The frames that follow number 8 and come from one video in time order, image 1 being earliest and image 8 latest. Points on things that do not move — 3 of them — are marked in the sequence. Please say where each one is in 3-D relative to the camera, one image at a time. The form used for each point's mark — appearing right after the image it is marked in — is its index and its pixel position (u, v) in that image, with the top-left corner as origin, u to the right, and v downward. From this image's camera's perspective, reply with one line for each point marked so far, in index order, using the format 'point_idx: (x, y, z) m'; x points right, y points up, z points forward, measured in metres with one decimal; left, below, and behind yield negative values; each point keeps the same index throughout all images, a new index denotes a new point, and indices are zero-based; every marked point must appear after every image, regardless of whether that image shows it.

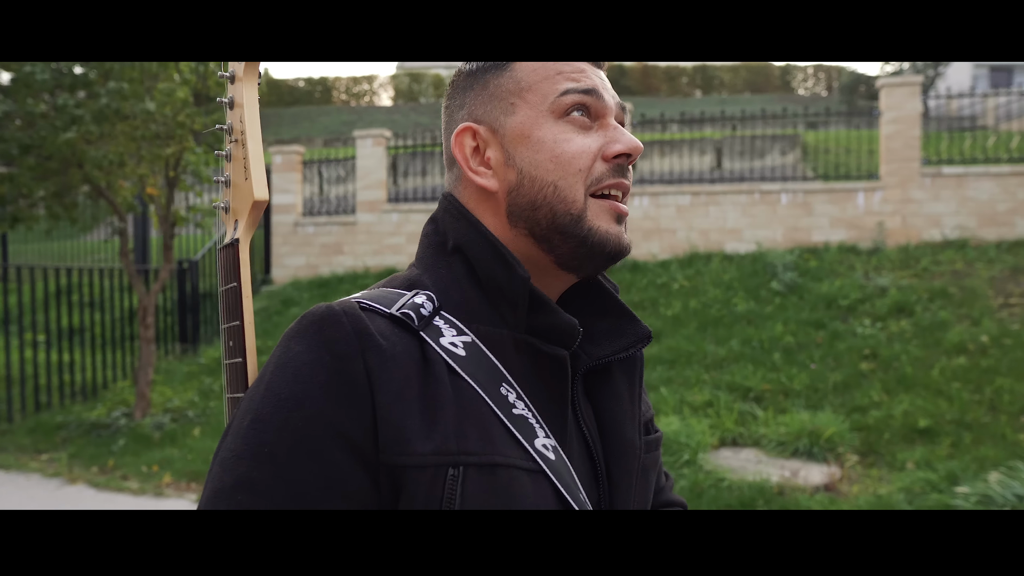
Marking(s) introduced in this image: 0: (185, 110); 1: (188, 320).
0: (-3.1, +1.7, +7.5) m
1: (-4.7, -0.5, +11.6) m
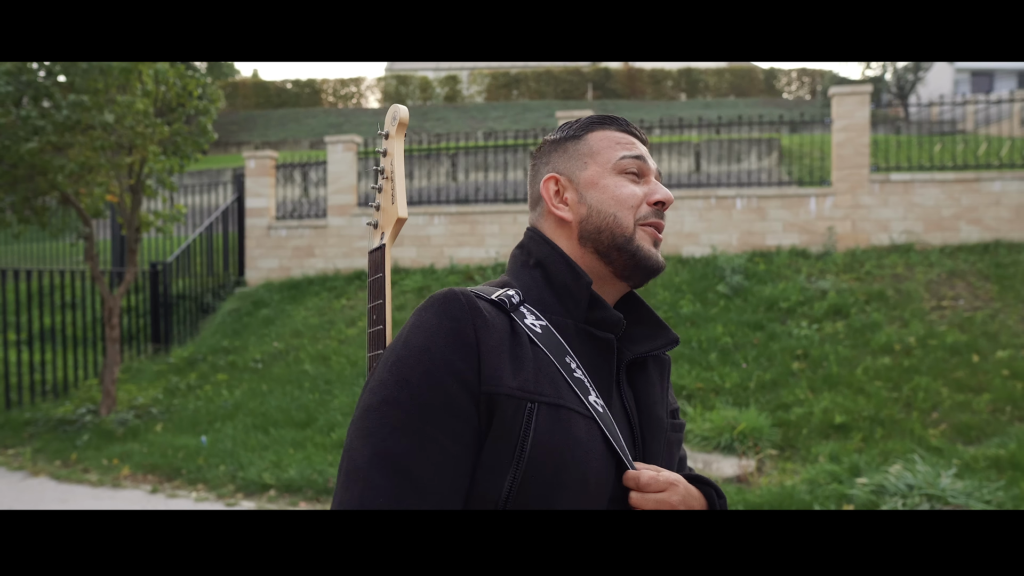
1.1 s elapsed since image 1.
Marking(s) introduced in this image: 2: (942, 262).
0: (-3.6, +1.7, +7.9) m
1: (-5.3, -0.5, +12.0) m
2: (+5.6, +0.4, +10.4) m
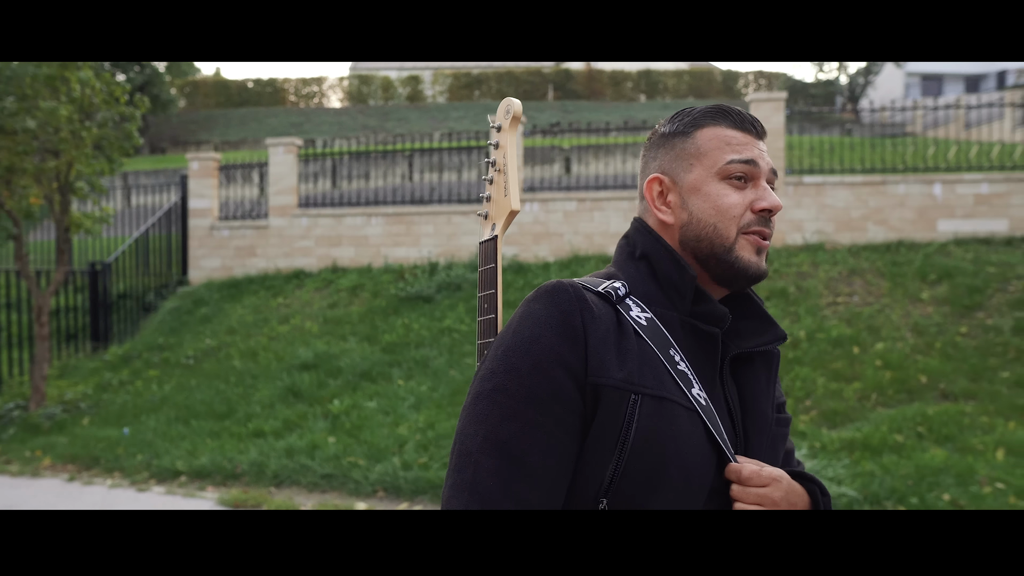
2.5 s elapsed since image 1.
0: (-4.5, +1.7, +8.2) m
1: (-6.3, -0.5, +12.3) m
2: (+4.6, +0.4, +11.1) m
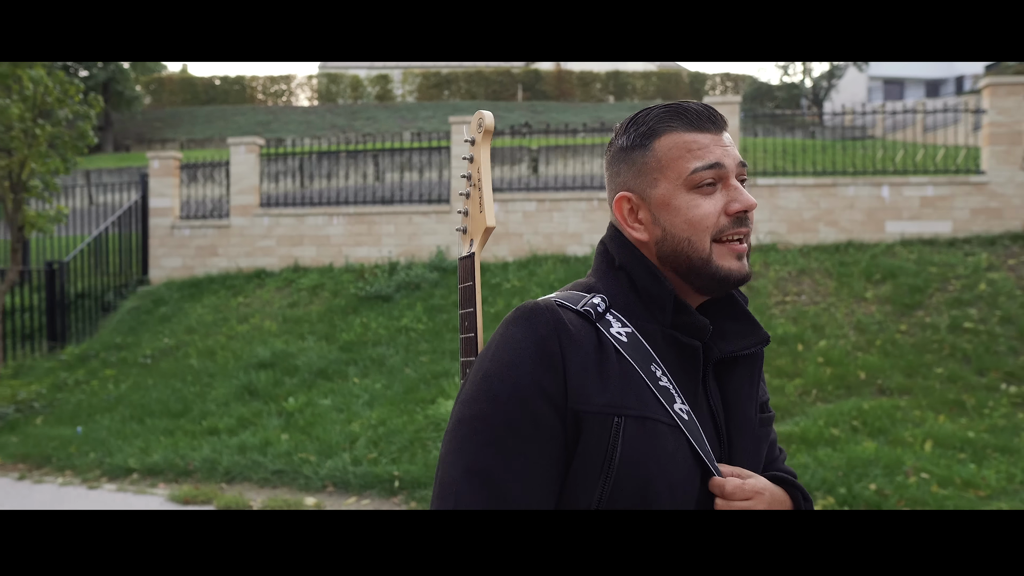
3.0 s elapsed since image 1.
0: (-5.0, +1.7, +8.2) m
1: (-6.9, -0.5, +12.2) m
2: (+4.0, +0.4, +11.4) m
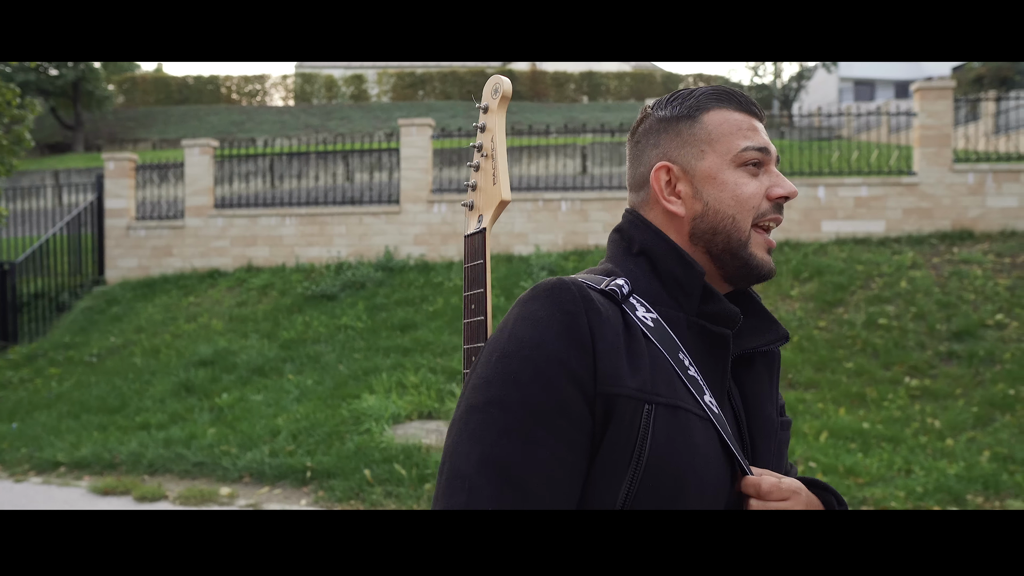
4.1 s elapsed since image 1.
0: (-5.8, +1.7, +8.4) m
1: (-7.8, -0.5, +12.4) m
2: (+3.2, +0.4, +11.7) m
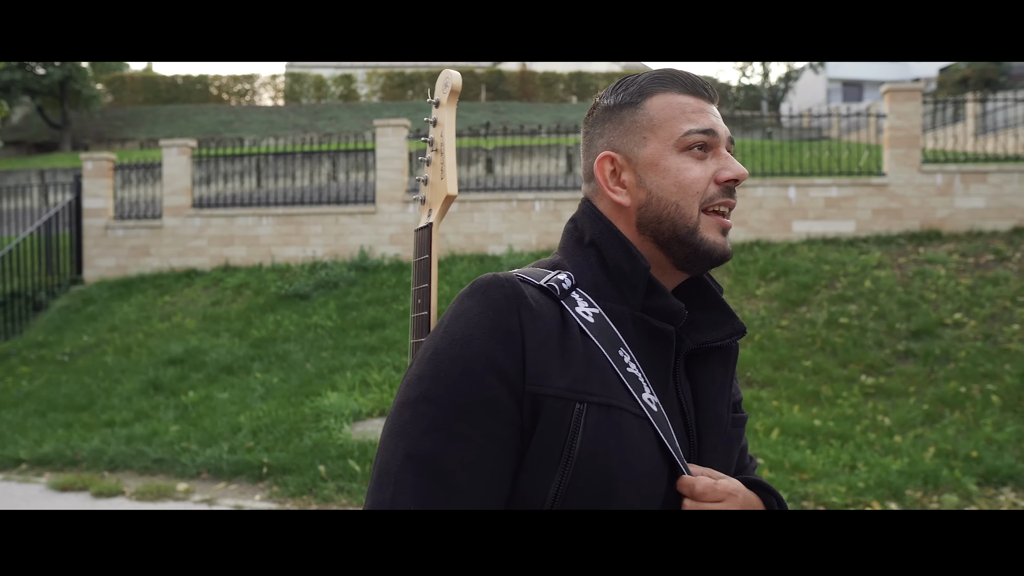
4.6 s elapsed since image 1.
0: (-6.2, +1.7, +8.5) m
1: (-8.2, -0.5, +12.4) m
2: (+2.8, +0.4, +11.8) m
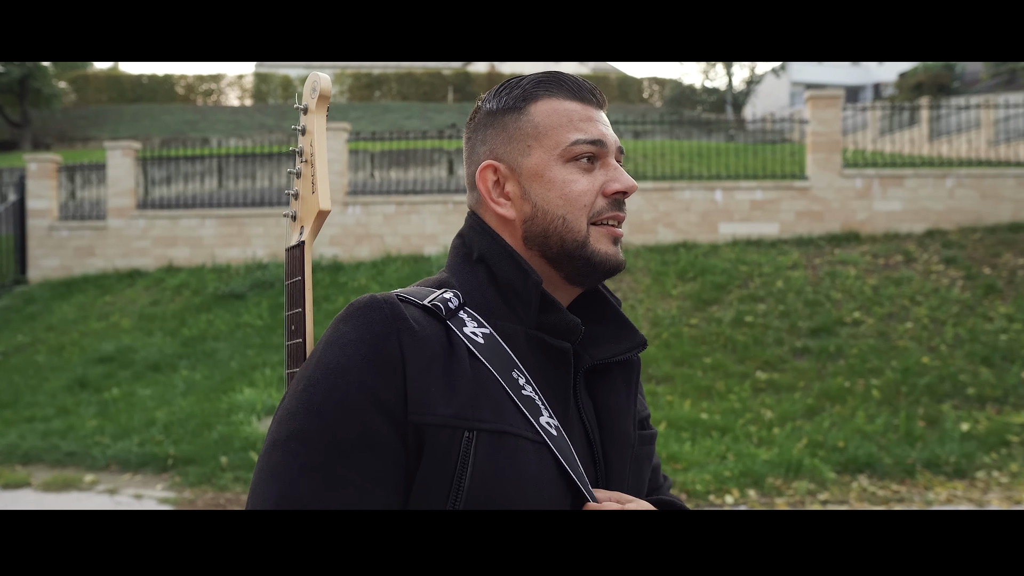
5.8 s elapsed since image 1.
0: (-7.1, +1.7, +8.7) m
1: (-9.2, -0.5, +12.6) m
2: (+1.8, +0.4, +12.2) m
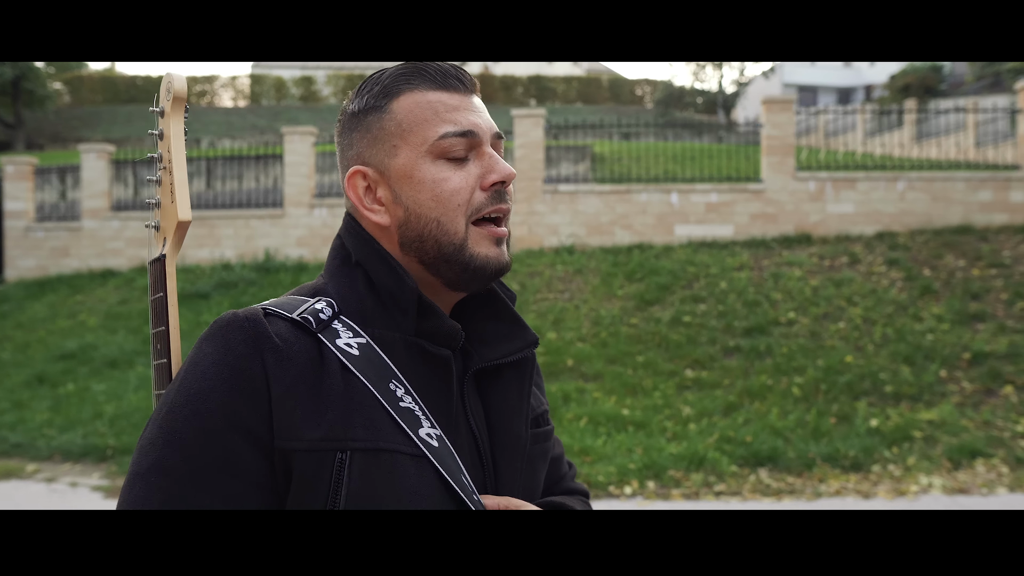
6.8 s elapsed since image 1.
0: (-7.8, +1.7, +9.1) m
1: (-9.9, -0.4, +13.0) m
2: (+1.1, +0.4, +12.5) m
